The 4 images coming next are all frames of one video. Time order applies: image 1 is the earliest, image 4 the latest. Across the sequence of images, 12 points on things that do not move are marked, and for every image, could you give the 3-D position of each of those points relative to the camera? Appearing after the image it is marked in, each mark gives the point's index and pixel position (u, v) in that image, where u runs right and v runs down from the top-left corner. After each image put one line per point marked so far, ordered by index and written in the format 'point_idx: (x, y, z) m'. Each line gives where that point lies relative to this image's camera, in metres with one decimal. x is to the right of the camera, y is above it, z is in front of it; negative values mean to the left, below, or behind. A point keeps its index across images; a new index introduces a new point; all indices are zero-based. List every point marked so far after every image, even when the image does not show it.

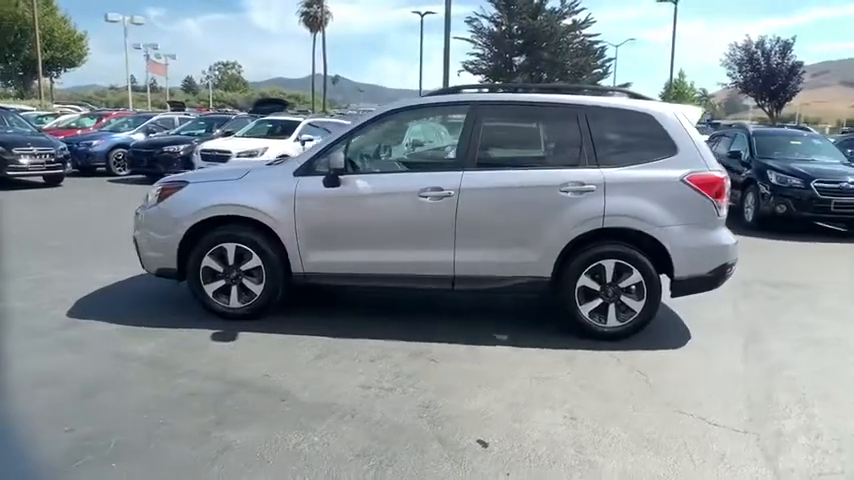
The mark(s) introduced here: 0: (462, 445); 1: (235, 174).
0: (+0.2, -1.3, +3.8) m
1: (-1.8, +0.6, +6.0) m
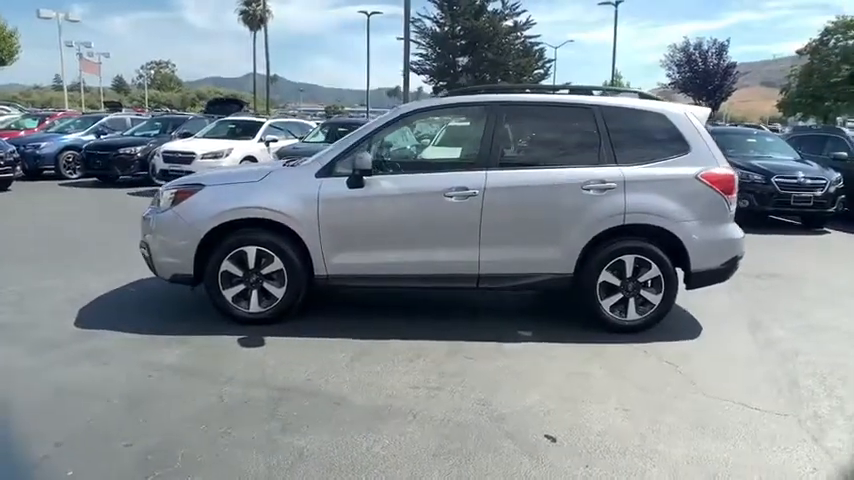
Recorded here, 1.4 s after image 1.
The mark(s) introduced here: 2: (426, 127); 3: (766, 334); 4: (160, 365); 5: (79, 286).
0: (+0.7, -1.2, +3.9) m
1: (-1.6, +0.6, +5.9) m
2: (-0.2, +1.1, +5.9) m
3: (+3.3, -0.9, +6.1) m
4: (-2.1, -1.0, +4.9) m
5: (-3.9, -0.5, +6.9) m
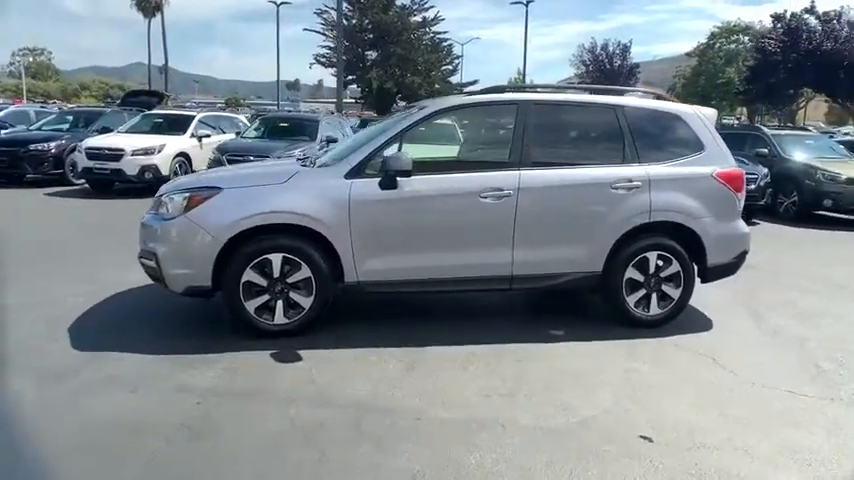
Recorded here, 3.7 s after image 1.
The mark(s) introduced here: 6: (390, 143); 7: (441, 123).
0: (+1.3, -1.3, +3.9) m
1: (-1.3, +0.5, +5.5) m
2: (0.0, +1.0, +5.7) m
3: (+3.5, -0.9, +6.5) m
4: (-1.6, -1.1, +4.5) m
5: (-3.7, -0.6, +6.2) m
6: (-0.3, +0.9, +5.6) m
7: (+0.1, +1.1, +5.7) m
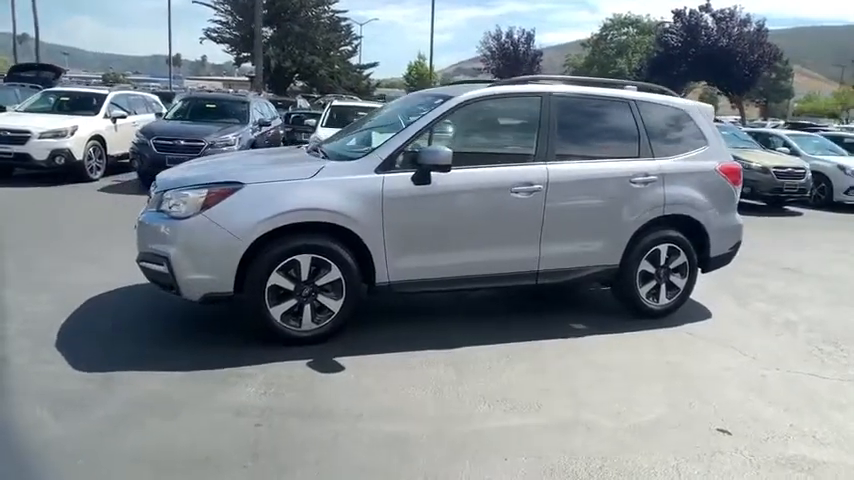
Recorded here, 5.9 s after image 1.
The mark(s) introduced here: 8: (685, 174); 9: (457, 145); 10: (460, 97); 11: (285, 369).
0: (+1.8, -1.3, +4.0) m
1: (-1.0, +0.6, +5.0) m
2: (+0.3, +1.1, +5.5) m
3: (+3.6, -0.7, +6.9) m
4: (-1.1, -1.1, +4.0) m
5: (-3.5, -0.6, +5.4) m
6: (-0.1, +0.9, +5.3) m
7: (+0.3, +1.1, +5.5) m
8: (+2.5, +0.6, +6.1) m
9: (+0.3, +0.8, +5.4) m
10: (+0.3, +1.3, +5.6) m
11: (-1.1, -1.0, +4.7) m
